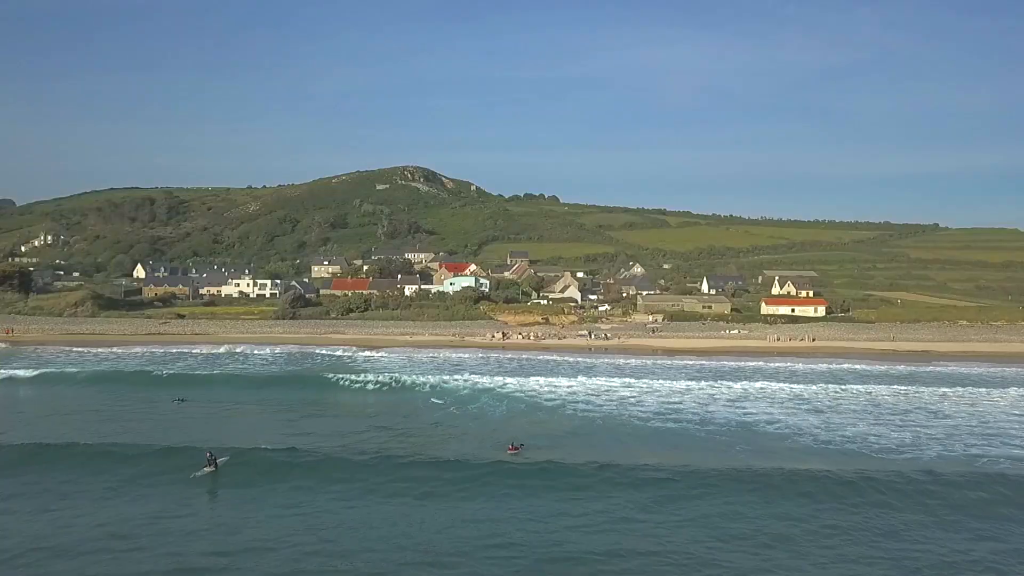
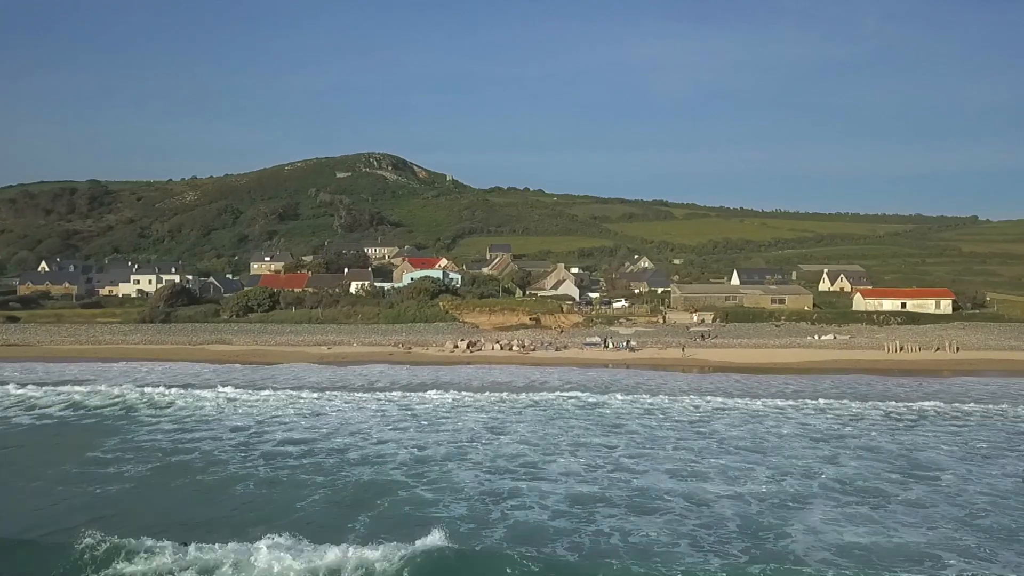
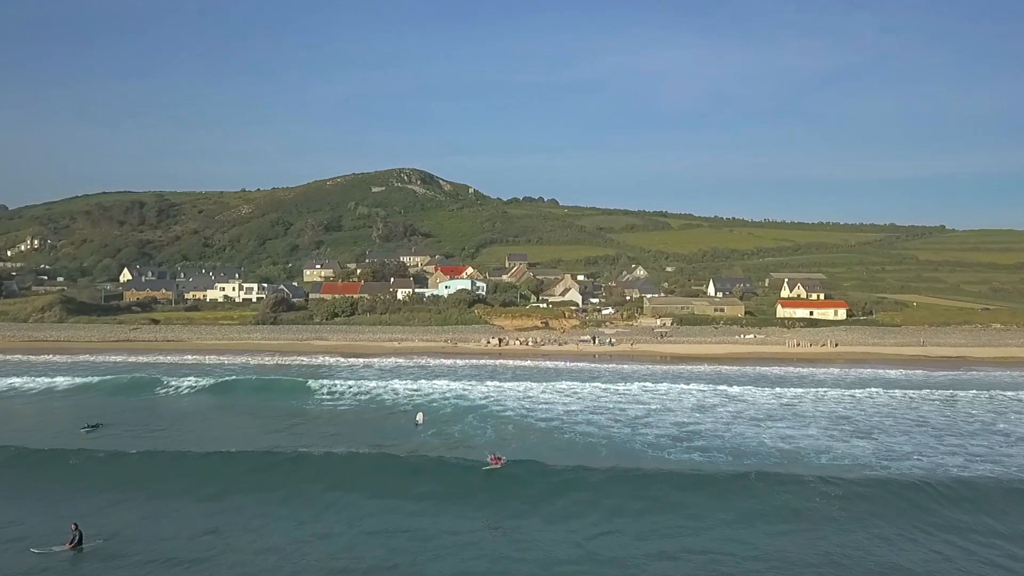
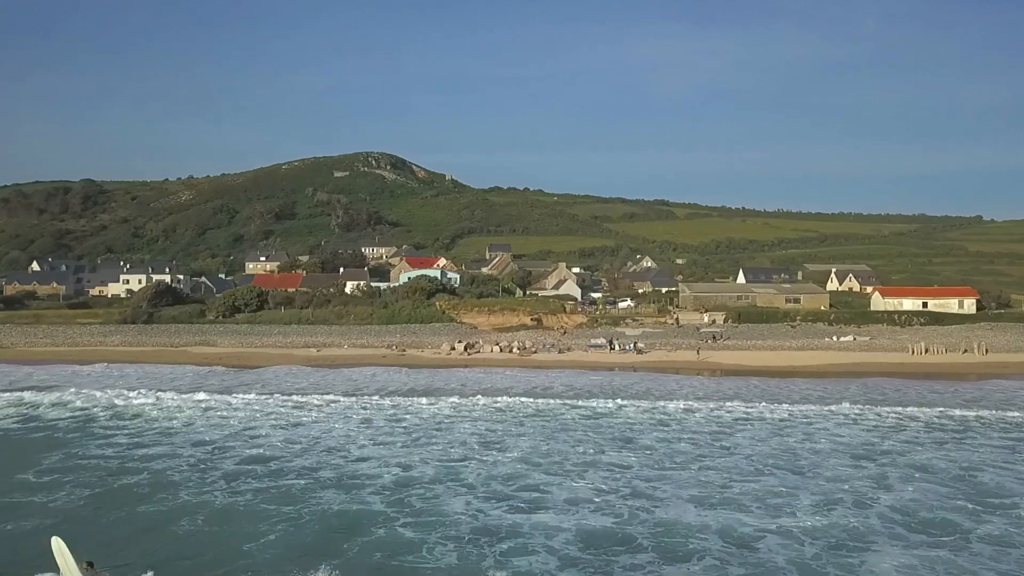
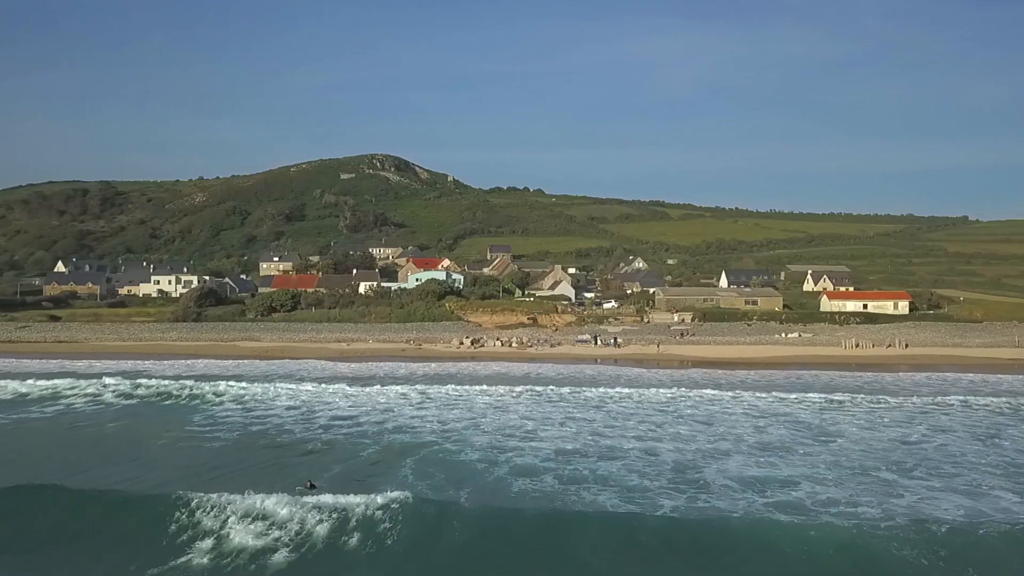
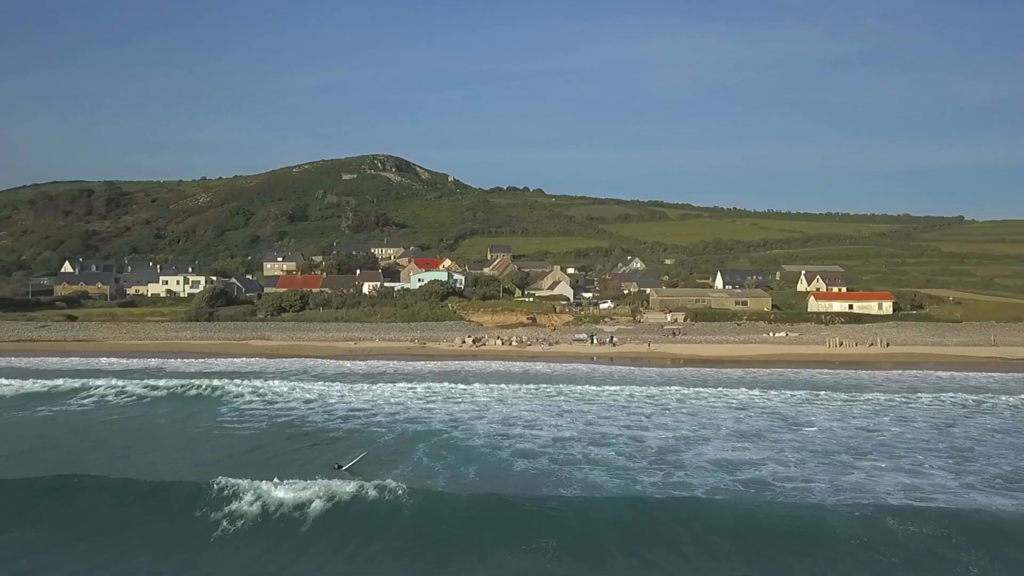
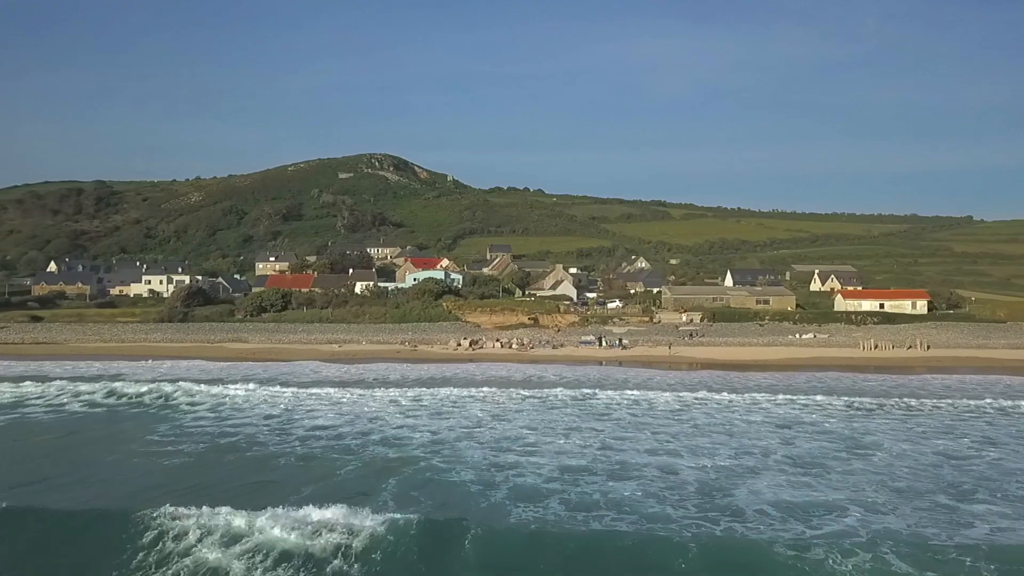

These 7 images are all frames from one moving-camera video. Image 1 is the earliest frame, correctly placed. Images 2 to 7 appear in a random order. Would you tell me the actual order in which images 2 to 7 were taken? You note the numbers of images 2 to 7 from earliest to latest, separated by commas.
3, 6, 5, 7, 2, 4
